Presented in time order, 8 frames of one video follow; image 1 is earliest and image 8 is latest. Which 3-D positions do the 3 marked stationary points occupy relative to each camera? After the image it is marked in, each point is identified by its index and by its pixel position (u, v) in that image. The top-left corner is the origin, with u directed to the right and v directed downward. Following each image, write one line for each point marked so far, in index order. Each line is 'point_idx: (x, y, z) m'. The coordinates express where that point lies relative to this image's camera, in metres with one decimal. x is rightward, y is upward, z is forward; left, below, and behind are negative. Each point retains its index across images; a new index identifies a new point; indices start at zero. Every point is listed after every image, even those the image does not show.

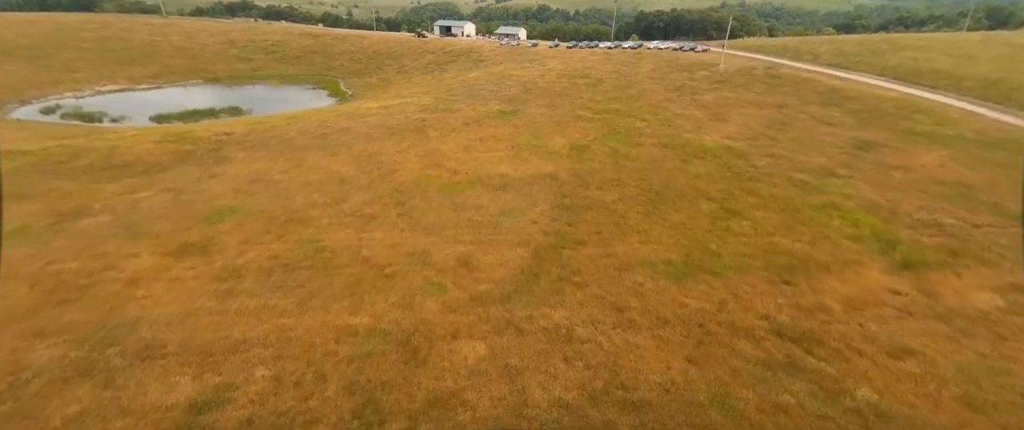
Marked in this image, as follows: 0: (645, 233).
0: (+5.4, -0.7, +16.7) m
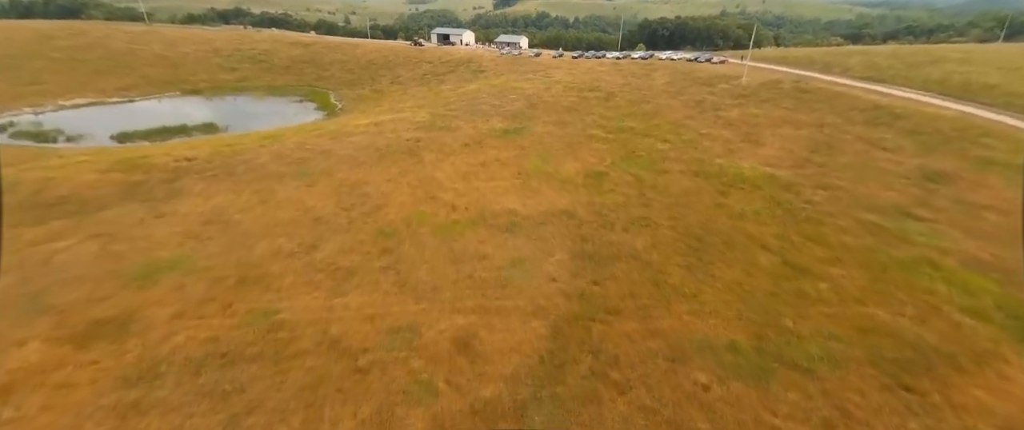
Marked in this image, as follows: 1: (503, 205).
0: (+5.9, -2.7, +13.1) m
1: (-0.5, +0.5, +20.0) m
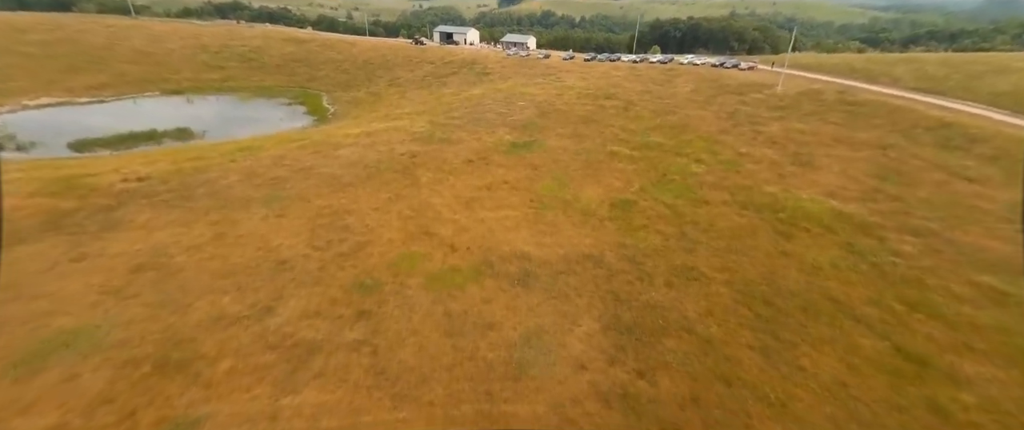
0: (+6.2, -4.4, +9.3) m
1: (0.0, -1.2, +16.3) m
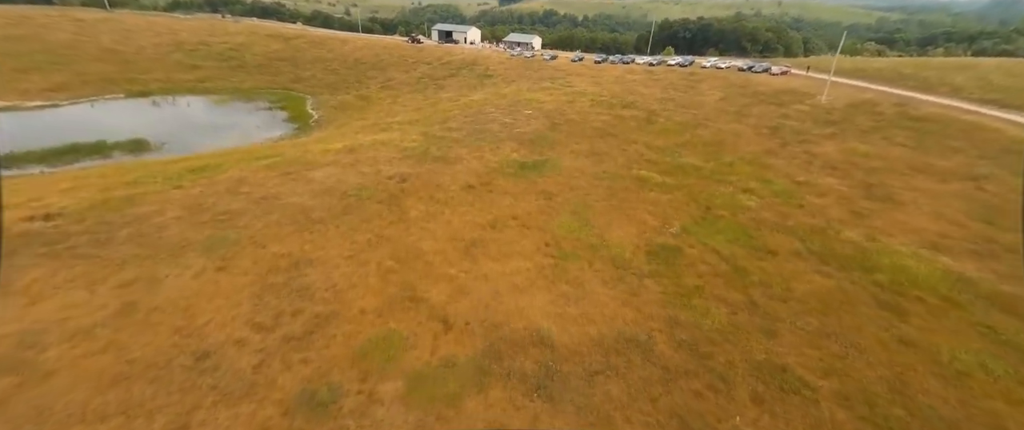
0: (+6.7, -6.5, +5.1) m
1: (+0.4, -3.1, +12.0) m
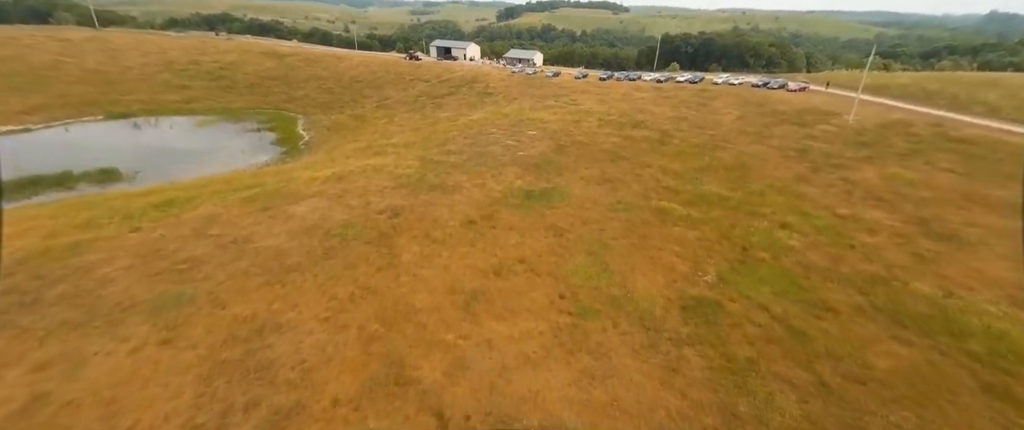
0: (+7.0, -7.7, +2.4) m
1: (+0.7, -4.6, +9.5) m
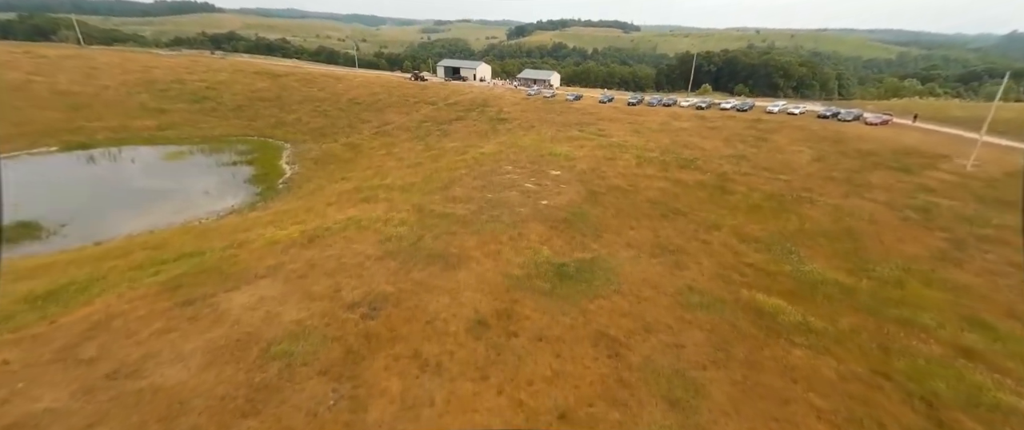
0: (+7.5, -10.4, -4.1) m
1: (+1.5, -7.6, +3.2) m
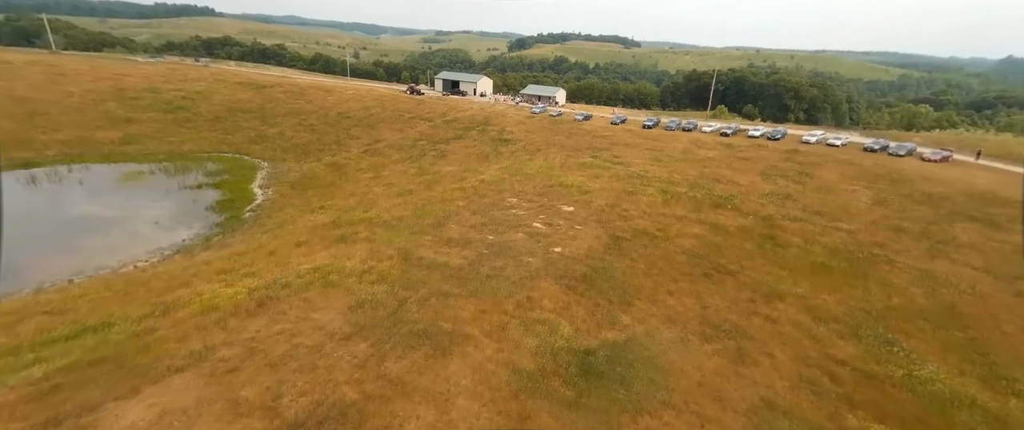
0: (+7.8, -12.2, -8.4) m
1: (+1.7, -9.4, -1.1) m
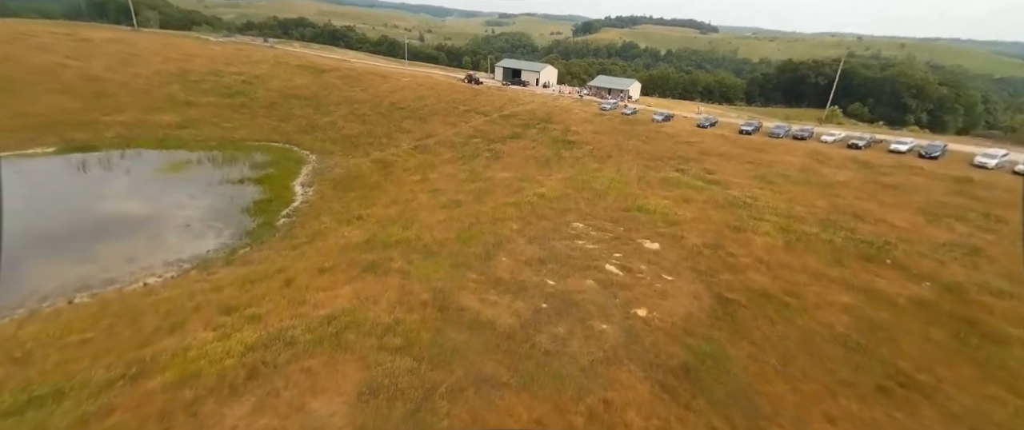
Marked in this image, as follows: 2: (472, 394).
0: (+6.0, -15.2, -13.6) m
1: (+1.1, -11.8, -5.7) m
2: (-1.1, -4.6, +10.9) m
